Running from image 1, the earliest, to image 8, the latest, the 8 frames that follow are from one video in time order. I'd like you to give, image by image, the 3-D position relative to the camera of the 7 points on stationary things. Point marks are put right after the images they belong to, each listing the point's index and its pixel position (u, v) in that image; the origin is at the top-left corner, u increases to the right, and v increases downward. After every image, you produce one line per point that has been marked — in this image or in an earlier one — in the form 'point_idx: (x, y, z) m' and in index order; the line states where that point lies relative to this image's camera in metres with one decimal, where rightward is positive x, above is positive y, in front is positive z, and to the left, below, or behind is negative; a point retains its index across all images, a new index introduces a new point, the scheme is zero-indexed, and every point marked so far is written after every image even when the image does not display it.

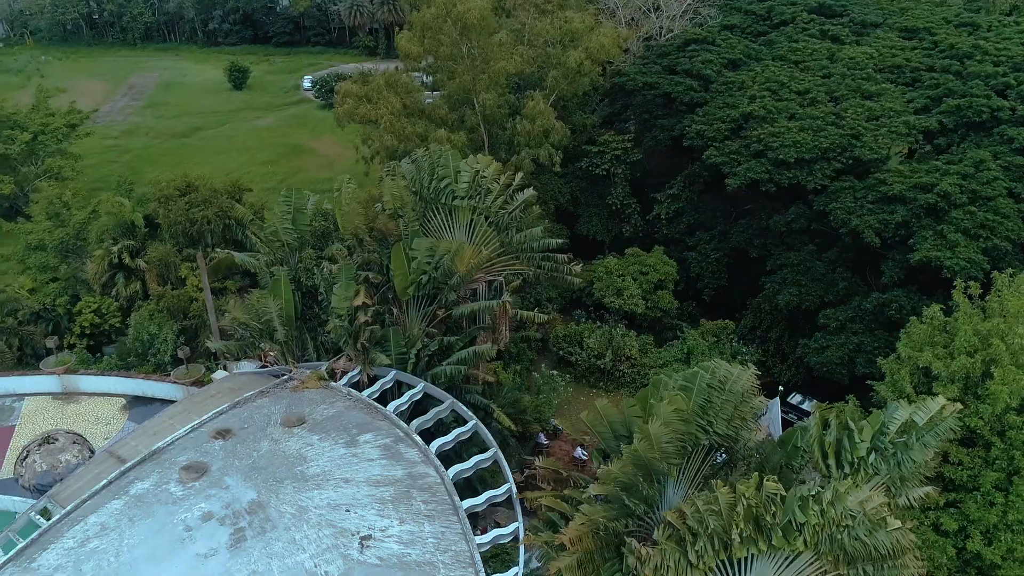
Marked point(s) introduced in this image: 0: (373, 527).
0: (-2.1, -3.5, +10.5) m
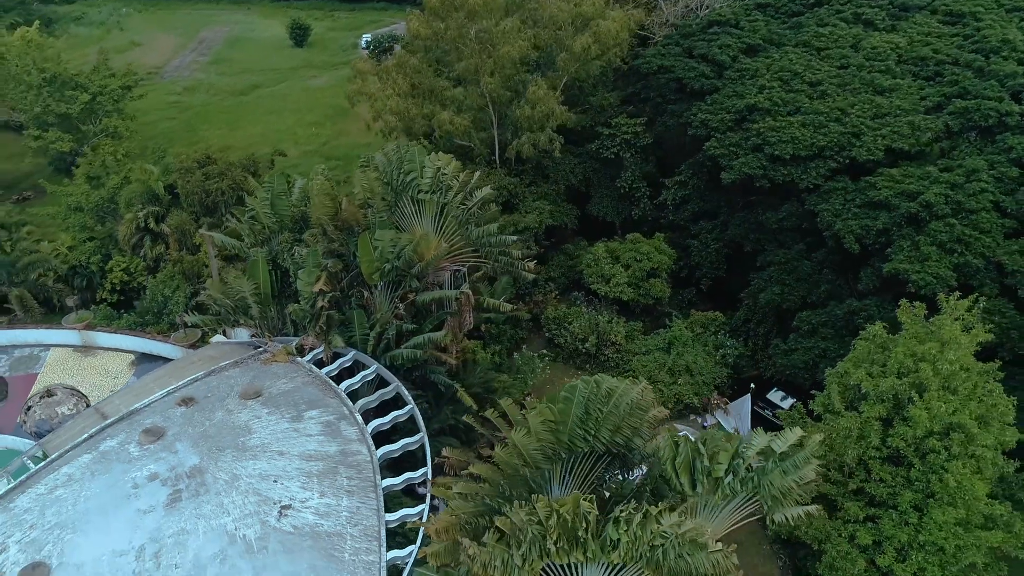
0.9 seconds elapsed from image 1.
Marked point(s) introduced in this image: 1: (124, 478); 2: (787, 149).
0: (-3.6, -3.5, +11.8) m
1: (-6.5, -3.1, +11.9) m
2: (+7.7, +3.9, +20.0) m
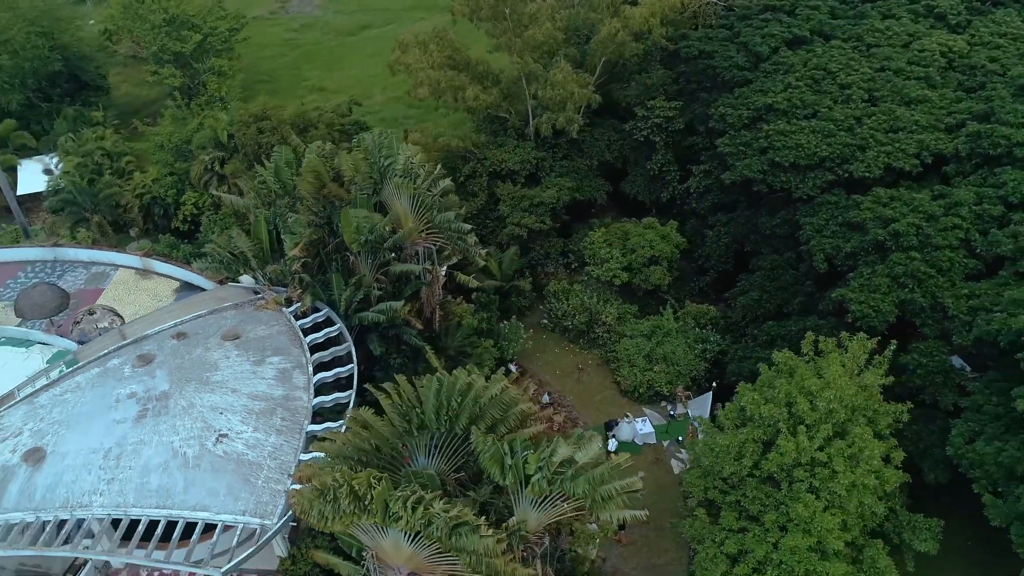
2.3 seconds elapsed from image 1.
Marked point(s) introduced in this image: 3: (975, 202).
0: (-5.7, -2.9, +14.5) m
1: (-8.4, -2.2, +15.0) m
2: (+7.7, +3.7, +19.8) m
3: (+10.6, +2.0, +16.3) m
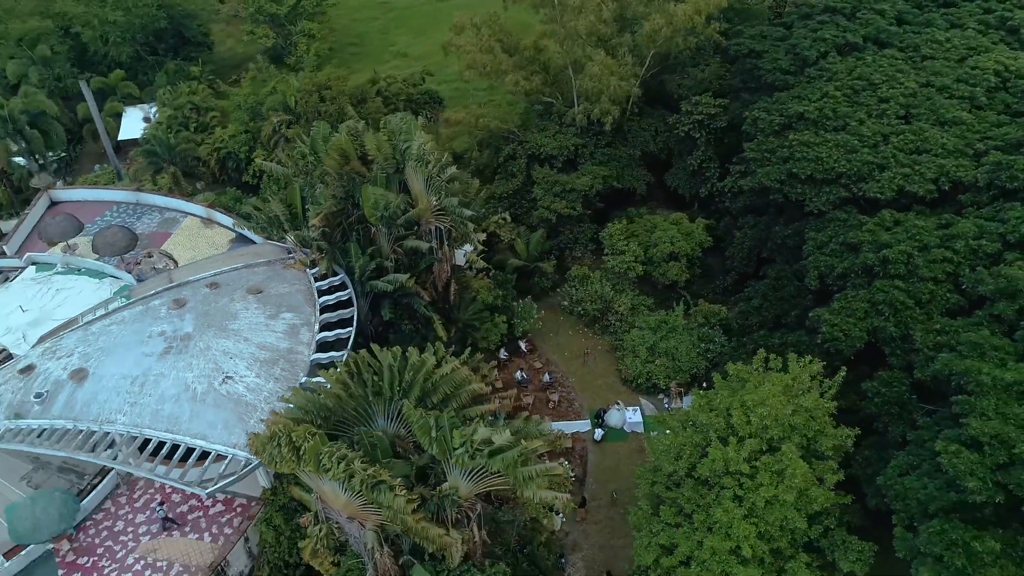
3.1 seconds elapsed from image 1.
0: (-6.4, -2.0, +16.7) m
1: (-9.0, -1.0, +17.6) m
2: (+8.1, +3.3, +19.7) m
3: (+10.3, +1.2, +16.0) m
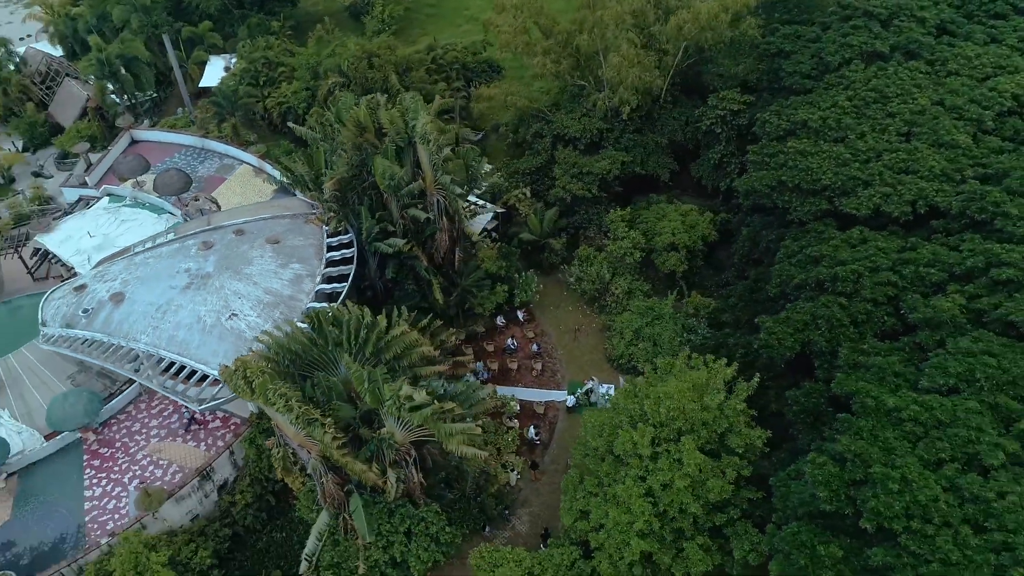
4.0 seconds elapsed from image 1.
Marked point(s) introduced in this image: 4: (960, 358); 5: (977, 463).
0: (-7.3, -0.6, +19.3) m
1: (-9.6, +0.7, +20.5) m
2: (+8.0, +3.1, +20.2) m
3: (+9.5, +0.6, +16.3) m
4: (+8.5, -1.3, +13.6) m
5: (+7.8, -2.9, +12.0) m
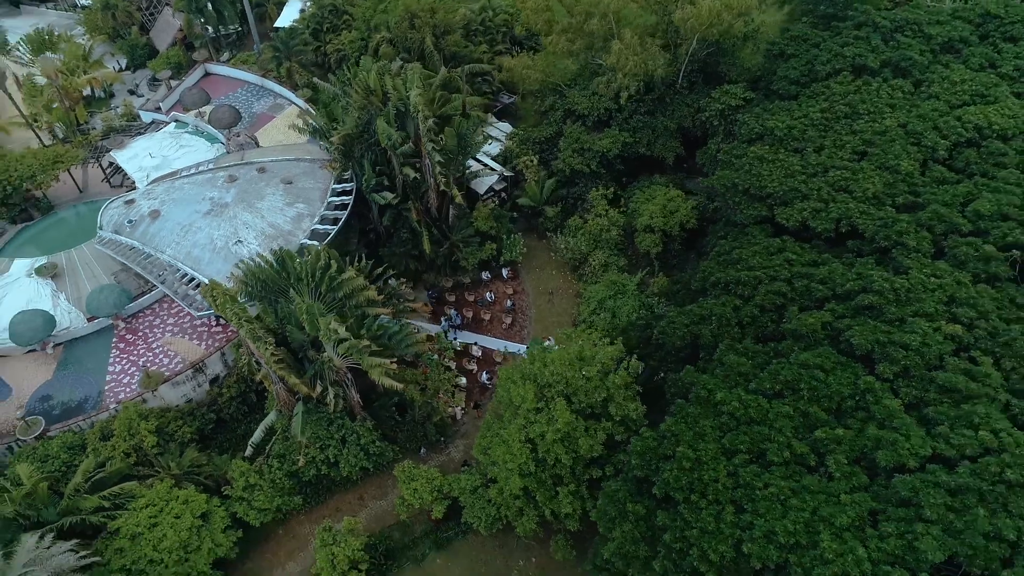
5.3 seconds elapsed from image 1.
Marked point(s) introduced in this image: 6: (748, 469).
0: (-8.5, +1.6, +23.0) m
1: (-10.4, +3.3, +24.3) m
2: (+7.1, +3.2, +21.5) m
3: (+7.6, +0.2, +17.7) m
4: (+6.1, -1.7, +15.3) m
5: (+5.0, -3.3, +14.0) m
6: (+4.6, -3.5, +13.8) m
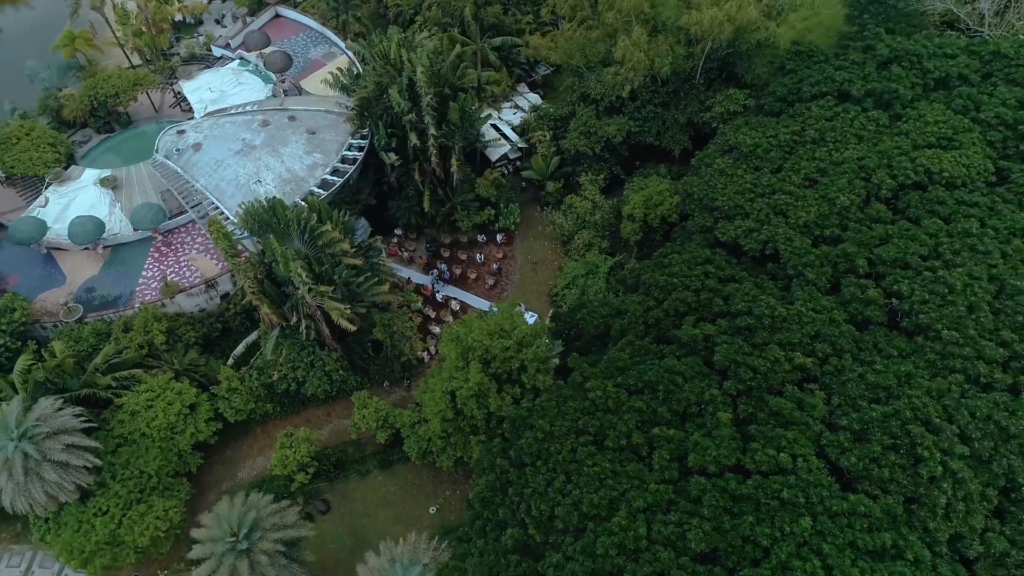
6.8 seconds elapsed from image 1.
0: (-9.1, +4.0, +26.6) m
1: (-10.6, +6.1, +27.9) m
2: (+6.2, +3.1, +23.0) m
3: (+5.8, -0.2, +19.5) m
4: (+3.7, -2.0, +17.5) m
5: (+2.1, -3.5, +16.5) m
6: (+1.7, -3.7, +16.4) m
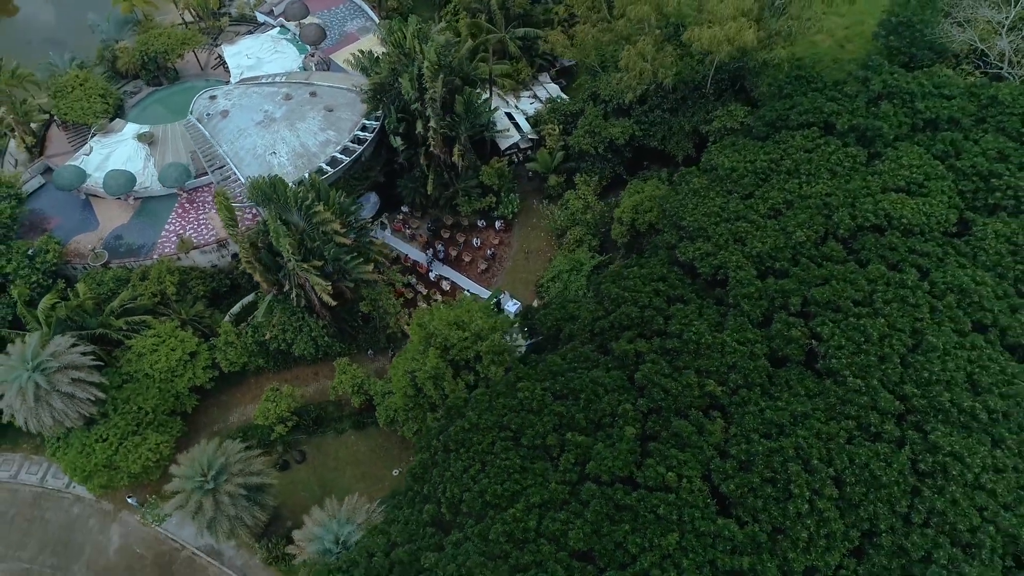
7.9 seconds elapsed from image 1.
0: (-9.3, +5.4, +28.7) m
1: (-10.4, +7.7, +30.0) m
2: (+5.5, +2.7, +24.0) m
3: (+4.5, -0.8, +20.8) m
4: (+2.0, -2.5, +19.1) m
5: (+0.3, -3.9, +18.3) m
6: (-0.2, -4.0, +18.2) m
